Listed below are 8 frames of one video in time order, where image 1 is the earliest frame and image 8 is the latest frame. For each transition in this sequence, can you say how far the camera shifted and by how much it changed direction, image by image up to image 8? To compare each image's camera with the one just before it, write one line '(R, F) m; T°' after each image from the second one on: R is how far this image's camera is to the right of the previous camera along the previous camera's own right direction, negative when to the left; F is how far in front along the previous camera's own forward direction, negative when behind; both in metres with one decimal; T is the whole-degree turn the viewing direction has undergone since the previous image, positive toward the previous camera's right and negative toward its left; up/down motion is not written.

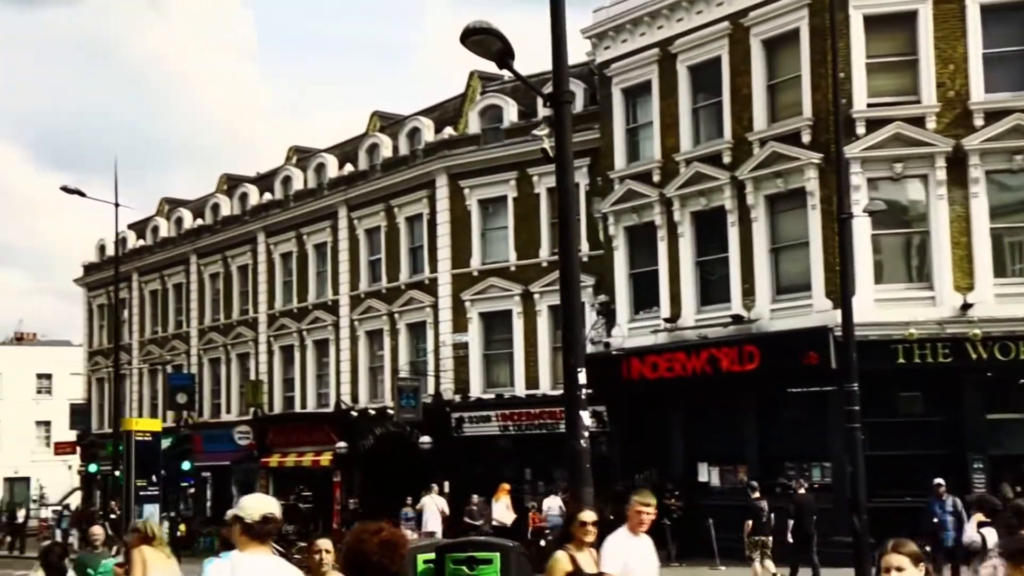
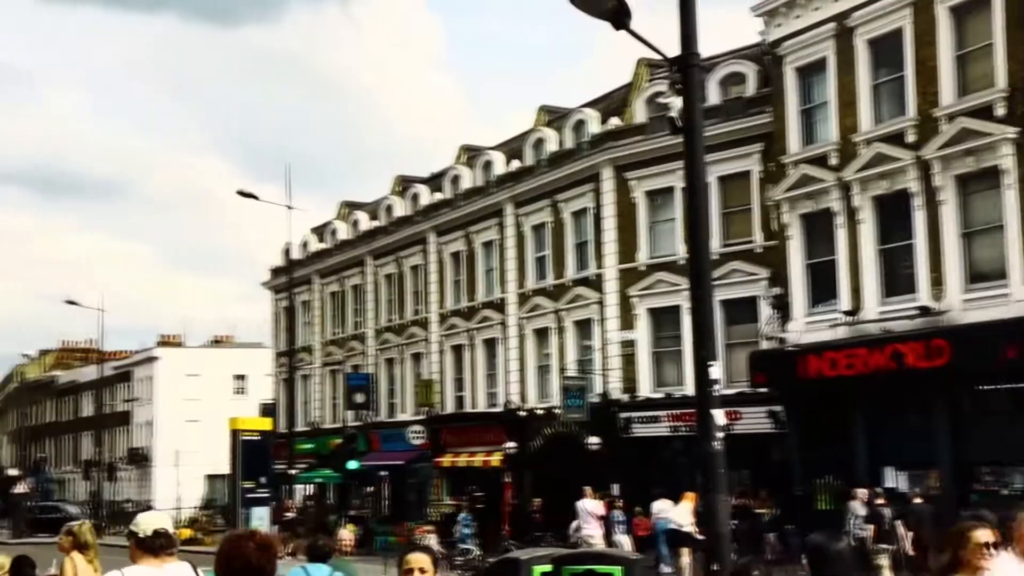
(+0.9, +1.2) m; -10°
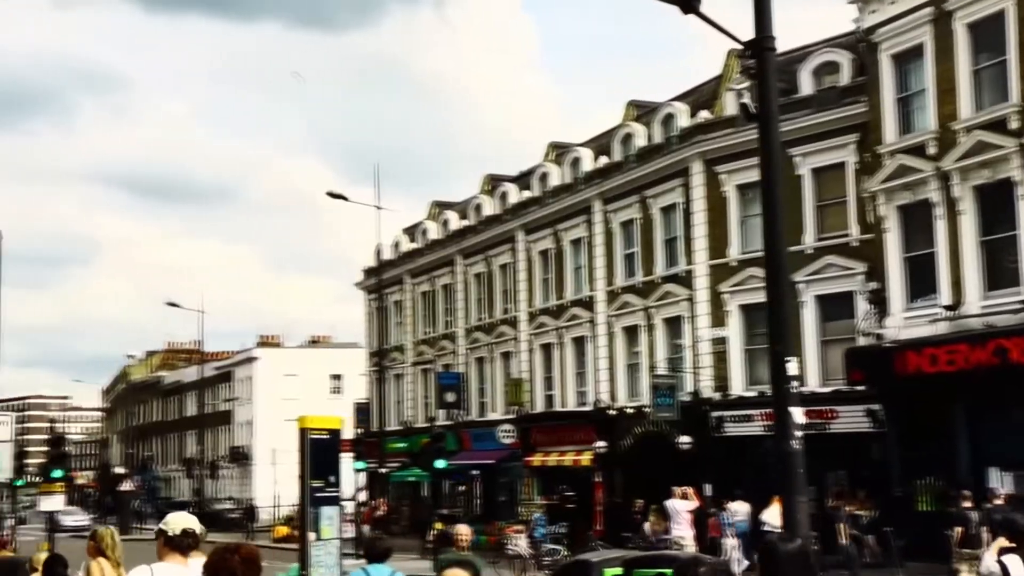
(+0.3, +0.3) m; -5°
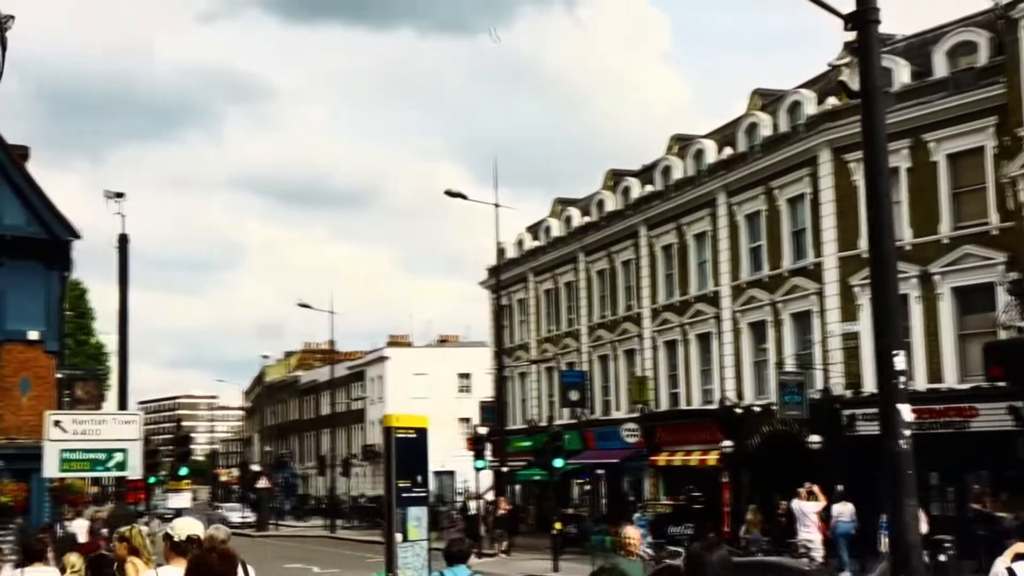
(+0.4, +0.4) m; -7°
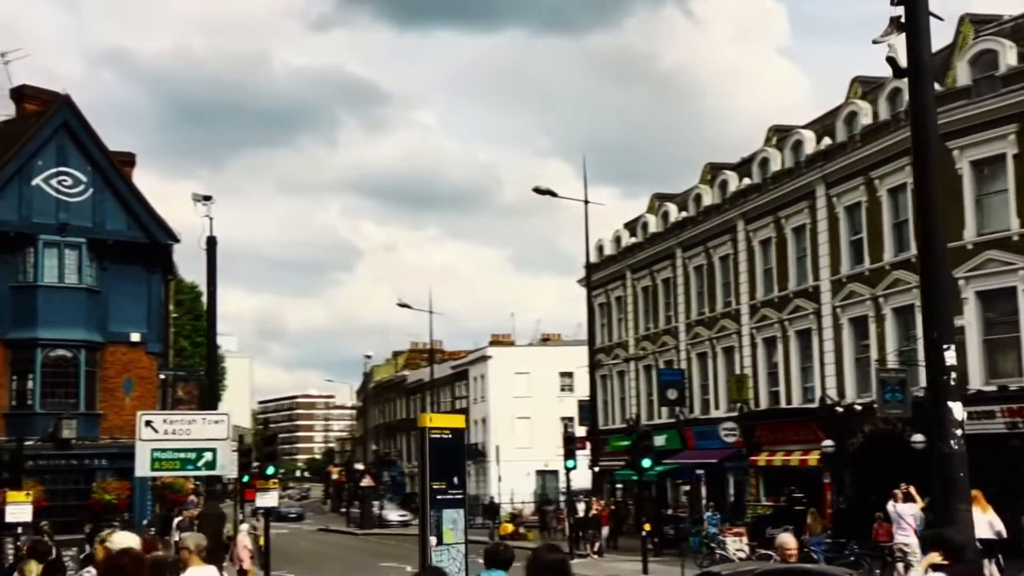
(+0.7, +0.4) m; -6°
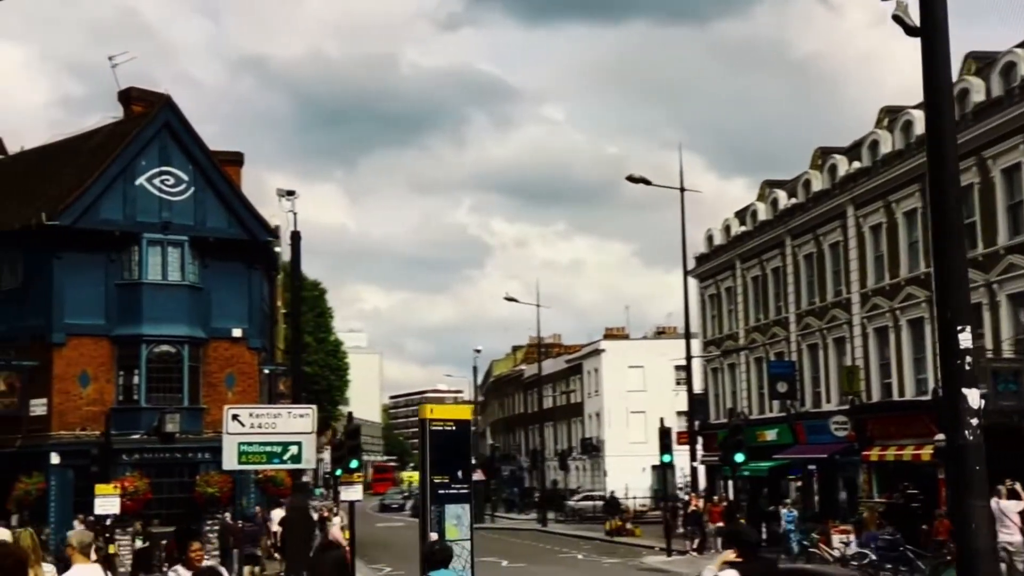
(+1.1, +0.5) m; -6°
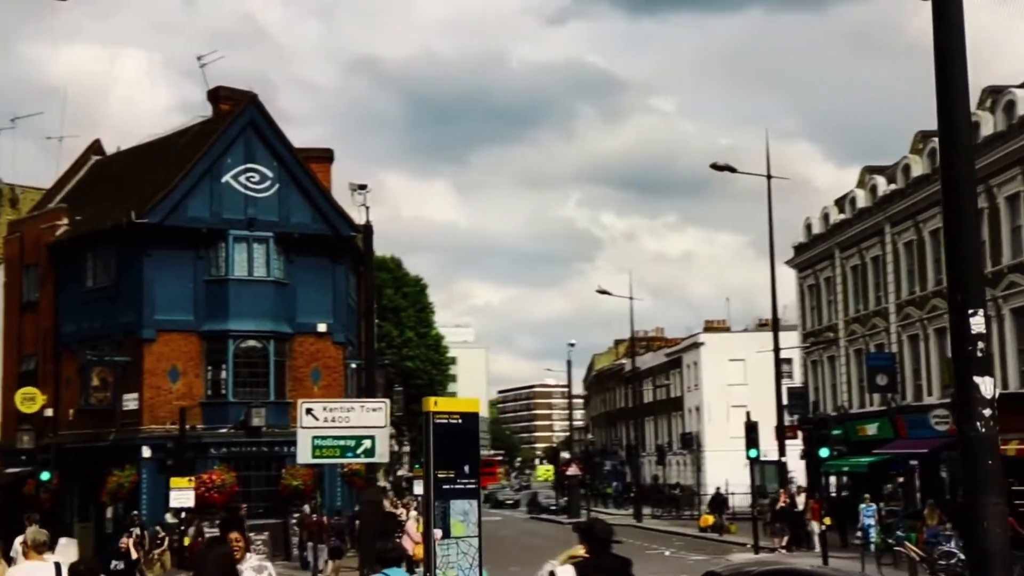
(+0.8, +0.5) m; -5°
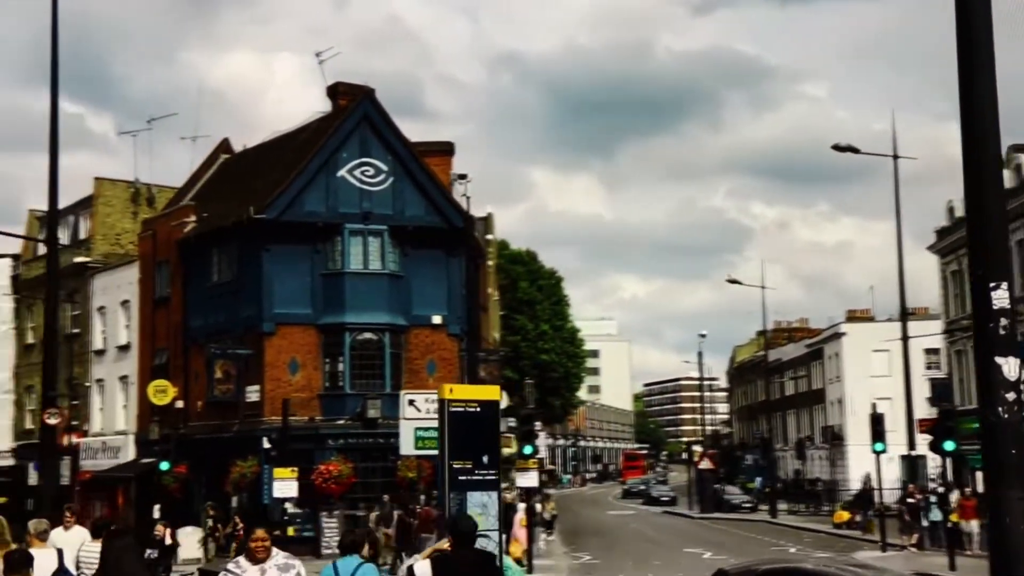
(+1.0, +0.6) m; -7°
